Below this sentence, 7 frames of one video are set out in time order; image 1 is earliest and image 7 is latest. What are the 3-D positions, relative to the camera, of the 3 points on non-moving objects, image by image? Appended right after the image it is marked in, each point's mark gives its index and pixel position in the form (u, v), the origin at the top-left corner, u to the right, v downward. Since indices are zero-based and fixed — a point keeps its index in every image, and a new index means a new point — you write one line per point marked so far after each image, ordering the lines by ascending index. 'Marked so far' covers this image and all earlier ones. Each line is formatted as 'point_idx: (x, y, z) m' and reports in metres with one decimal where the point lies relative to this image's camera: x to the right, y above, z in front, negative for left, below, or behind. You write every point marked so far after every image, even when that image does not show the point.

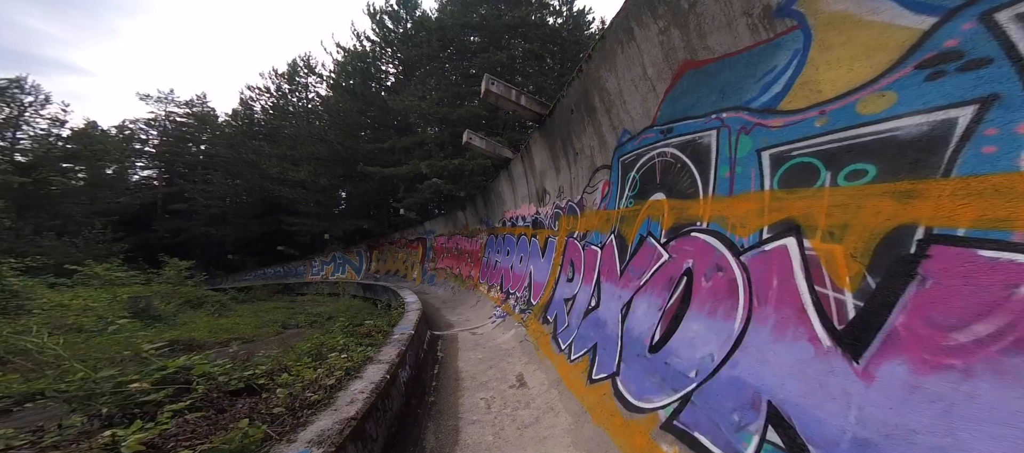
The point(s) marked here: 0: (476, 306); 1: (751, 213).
0: (-1.3, -3.0, +12.8) m
1: (+1.6, +0.1, +2.3) m
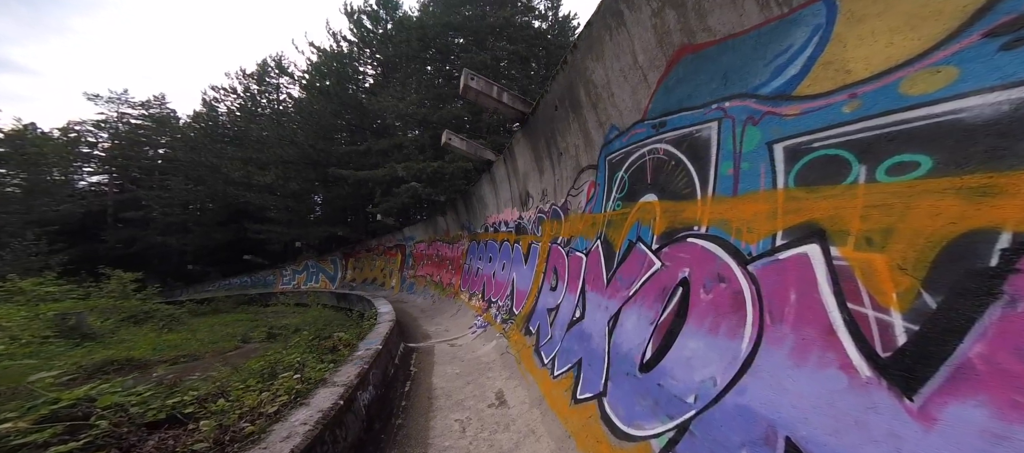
0: (-1.9, -3.1, +12.3) m
1: (+1.4, +0.1, +2.0) m
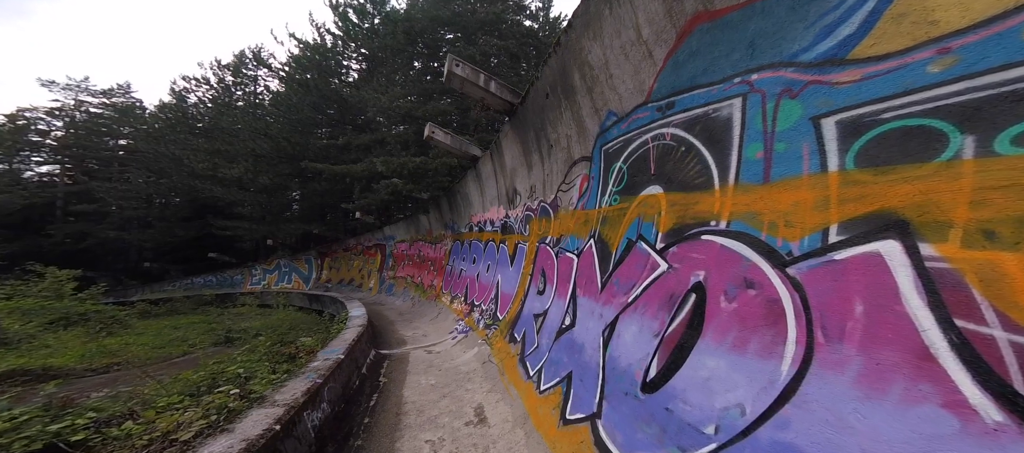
0: (-2.6, -3.1, +11.7) m
1: (+1.3, +0.1, +1.6) m
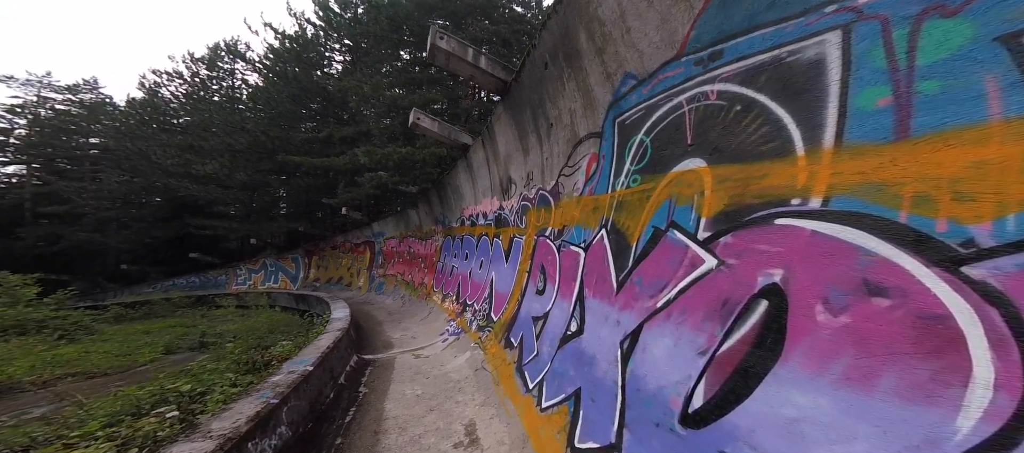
0: (-2.8, -2.9, +11.0) m
1: (+1.4, +0.2, +1.0) m
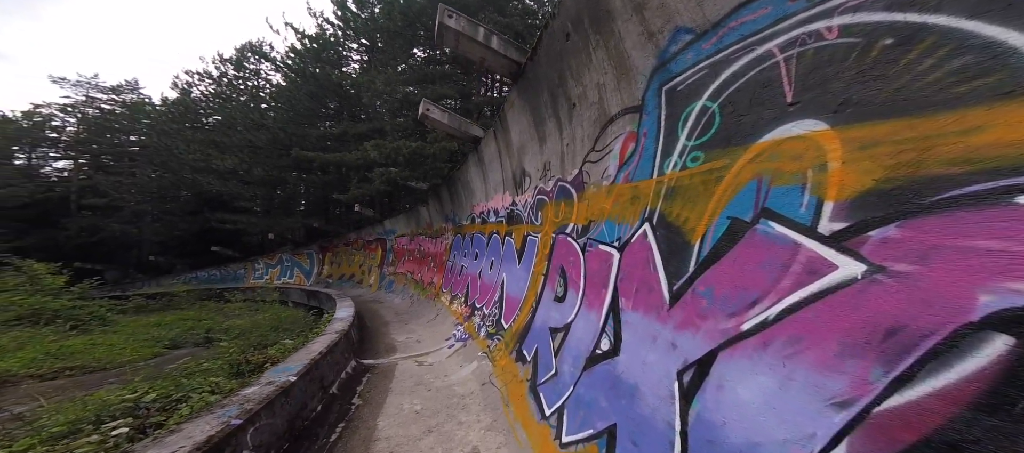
0: (-2.4, -2.9, +10.4) m
1: (+1.4, +0.2, +0.3) m
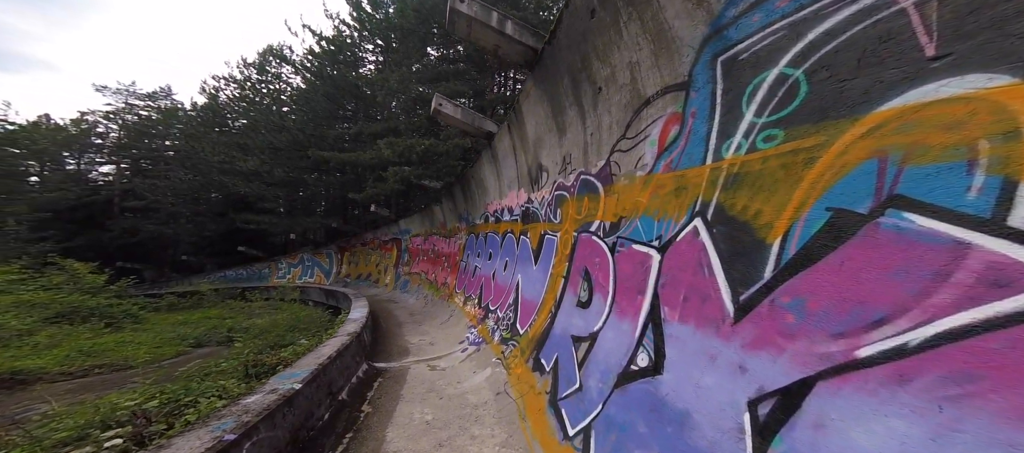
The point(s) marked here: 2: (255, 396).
0: (-1.9, -2.8, +10.1) m
1: (+1.5, +0.2, -0.2) m
2: (-2.6, -1.8, +3.6) m
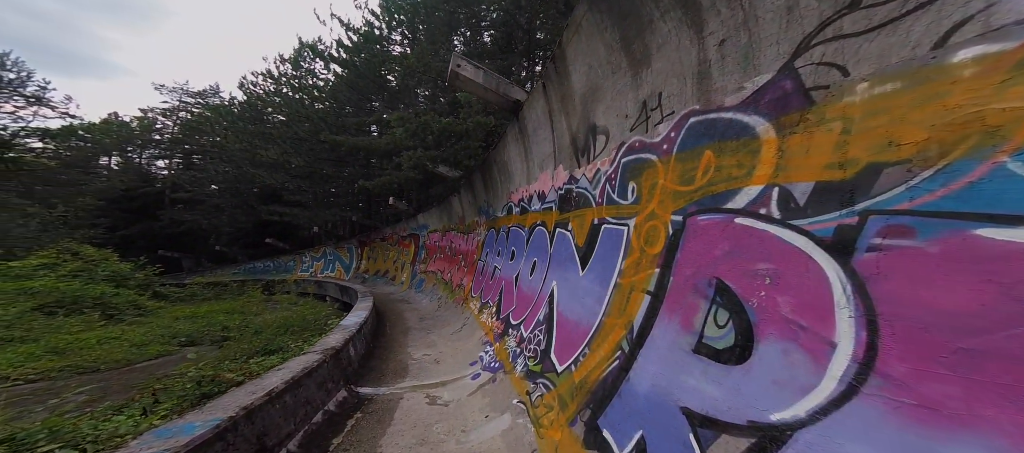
0: (-1.4, -2.6, +8.1) m
1: (+1.8, +0.4, -2.3) m
2: (-2.2, -1.5, +1.6) m
